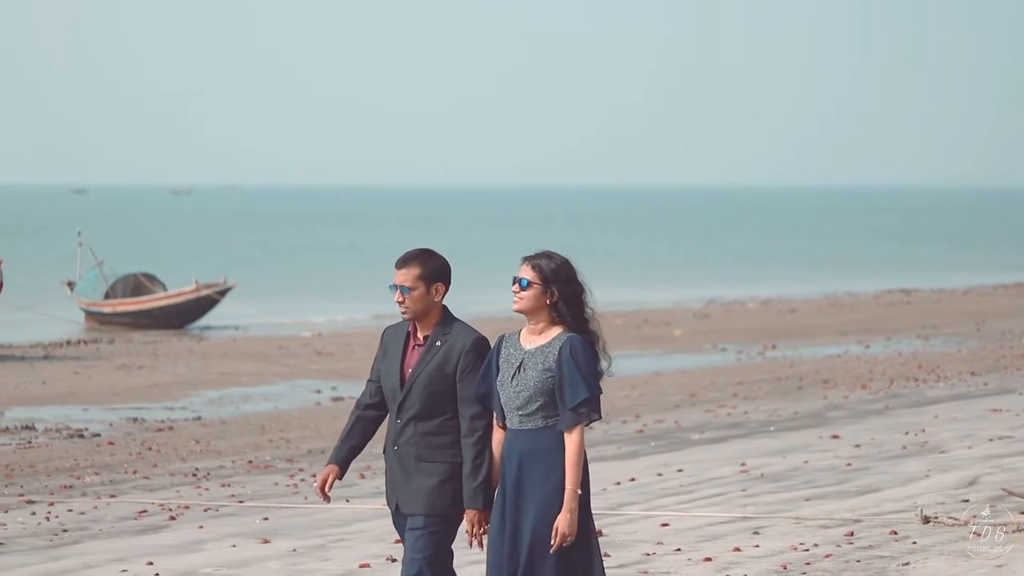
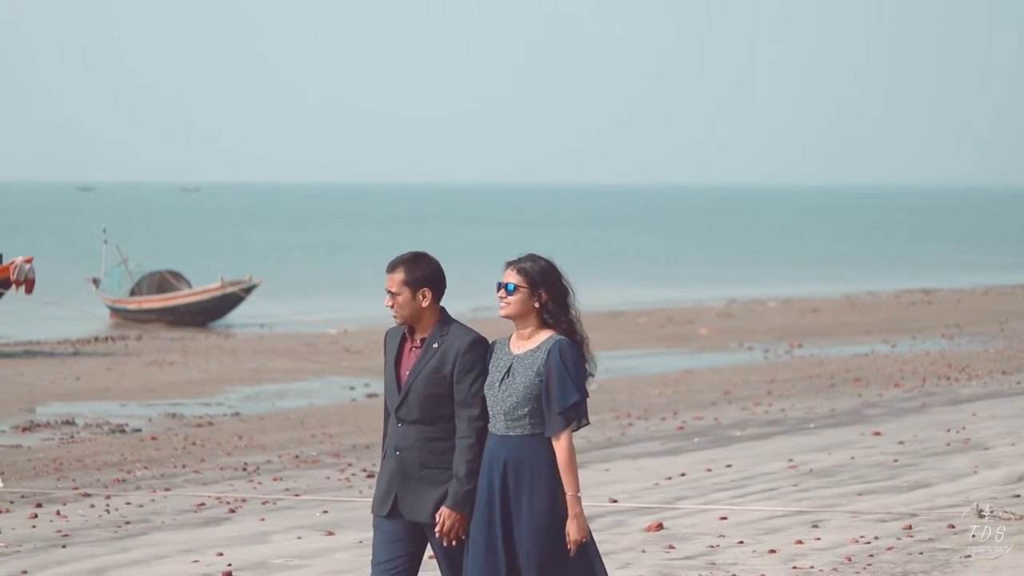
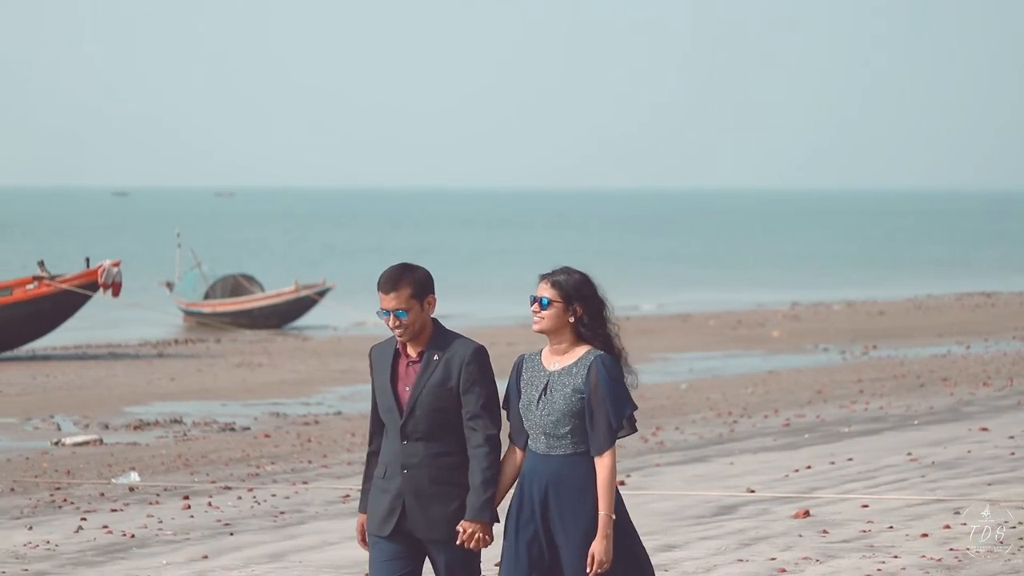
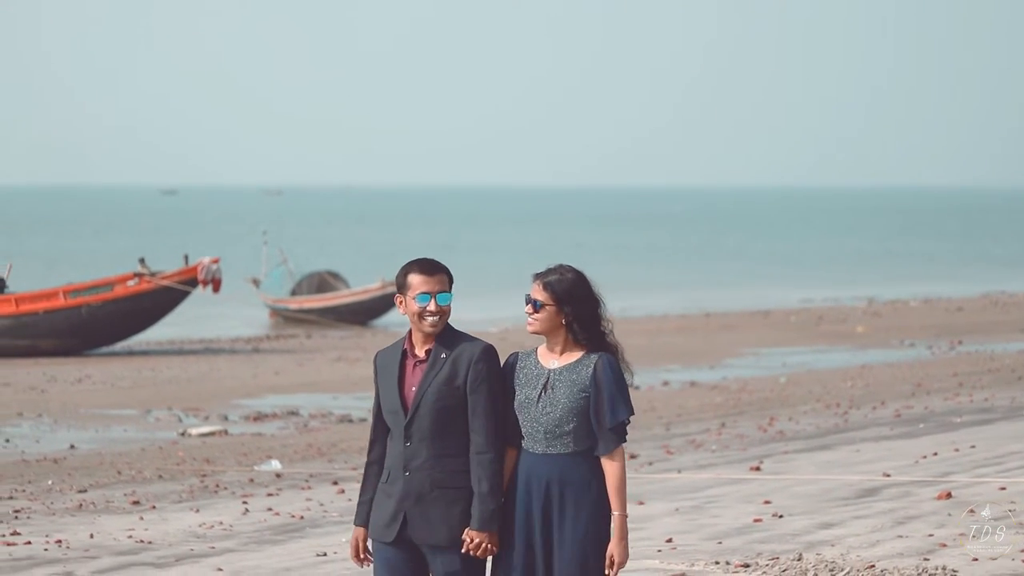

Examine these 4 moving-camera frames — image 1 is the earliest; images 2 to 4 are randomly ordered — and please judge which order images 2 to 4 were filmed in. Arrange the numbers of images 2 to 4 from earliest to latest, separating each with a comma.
2, 3, 4
